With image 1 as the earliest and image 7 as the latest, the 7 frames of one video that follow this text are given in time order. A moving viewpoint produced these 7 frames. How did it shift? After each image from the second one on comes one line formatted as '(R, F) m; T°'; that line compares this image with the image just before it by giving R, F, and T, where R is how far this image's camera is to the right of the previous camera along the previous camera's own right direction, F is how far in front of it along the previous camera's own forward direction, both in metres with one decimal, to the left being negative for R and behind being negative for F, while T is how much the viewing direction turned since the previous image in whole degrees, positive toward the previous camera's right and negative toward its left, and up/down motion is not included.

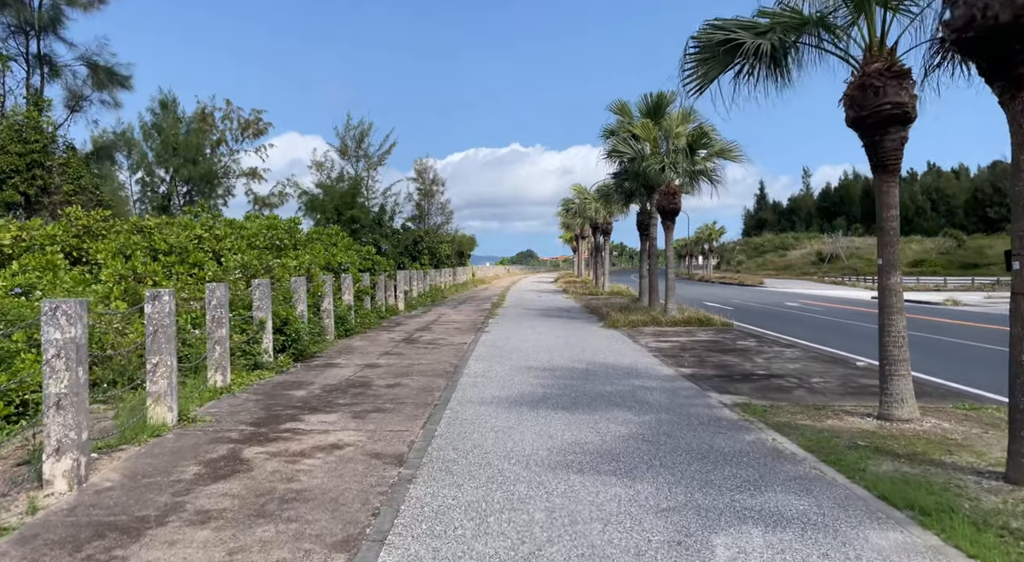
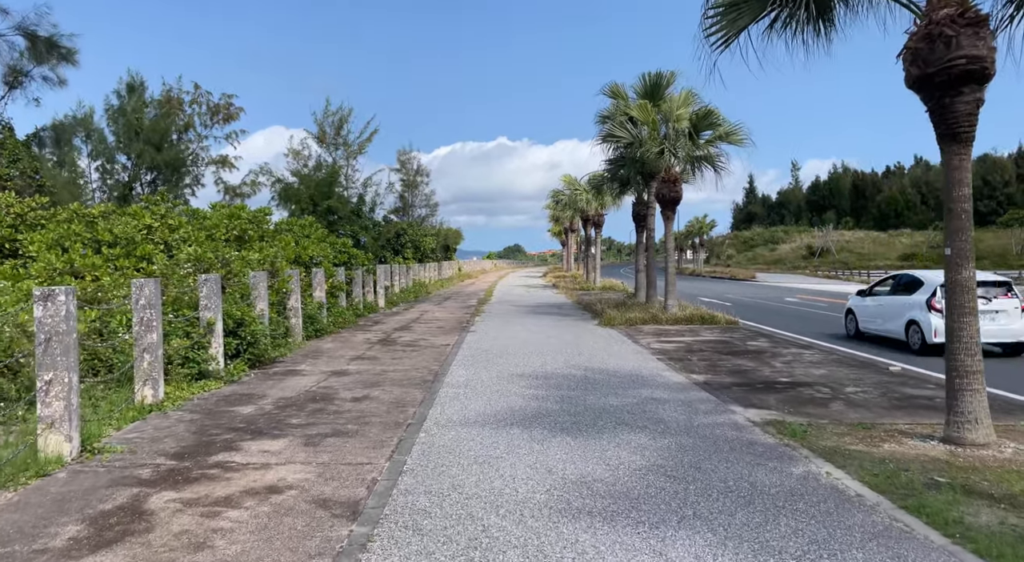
(0.0, +1.4) m; +1°
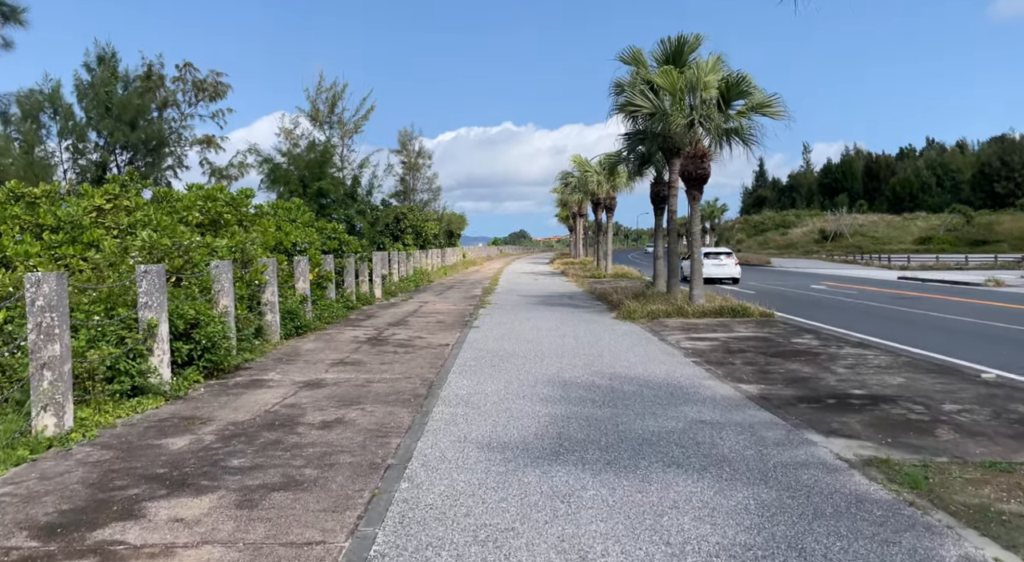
(-0.1, +1.7) m; 0°
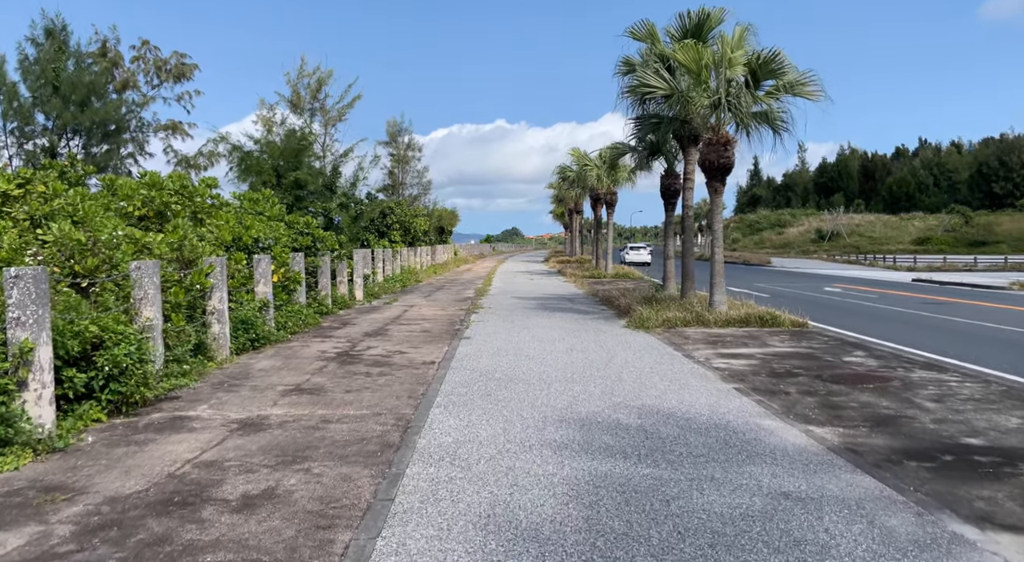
(-0.1, +1.9) m; +1°
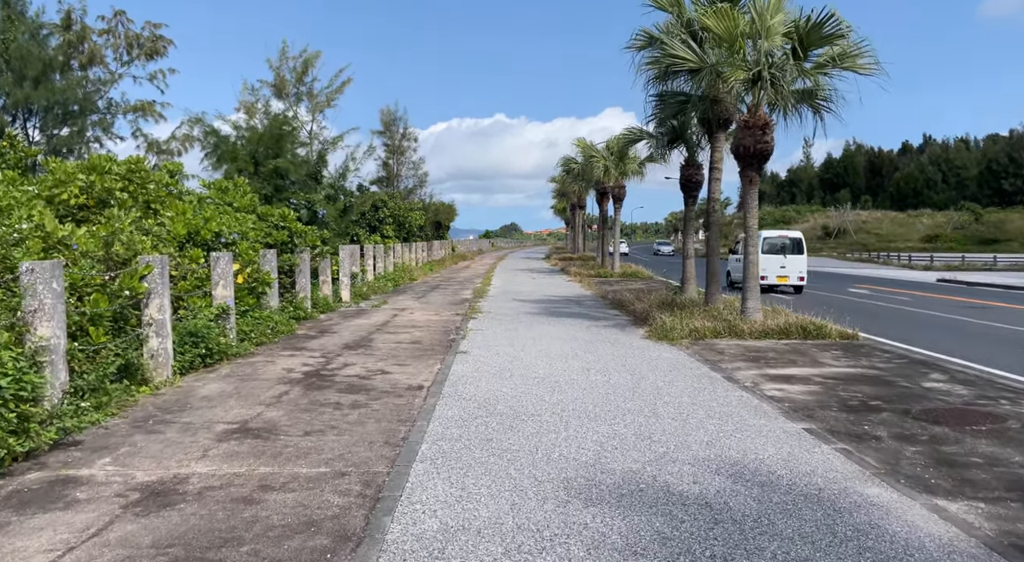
(-0.1, +1.7) m; 0°
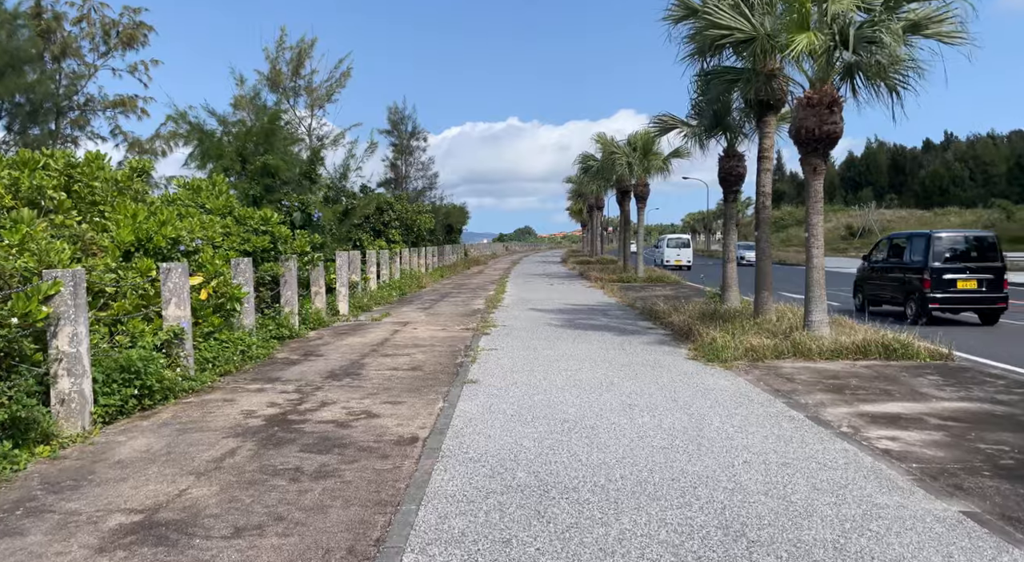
(-0.1, +1.9) m; -1°
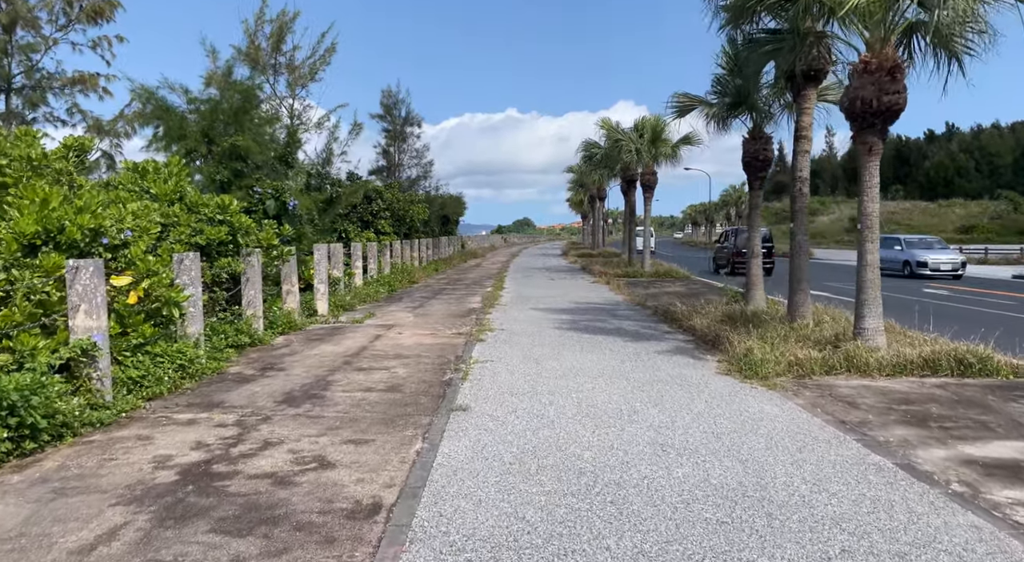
(0.0, +1.6) m; 0°
